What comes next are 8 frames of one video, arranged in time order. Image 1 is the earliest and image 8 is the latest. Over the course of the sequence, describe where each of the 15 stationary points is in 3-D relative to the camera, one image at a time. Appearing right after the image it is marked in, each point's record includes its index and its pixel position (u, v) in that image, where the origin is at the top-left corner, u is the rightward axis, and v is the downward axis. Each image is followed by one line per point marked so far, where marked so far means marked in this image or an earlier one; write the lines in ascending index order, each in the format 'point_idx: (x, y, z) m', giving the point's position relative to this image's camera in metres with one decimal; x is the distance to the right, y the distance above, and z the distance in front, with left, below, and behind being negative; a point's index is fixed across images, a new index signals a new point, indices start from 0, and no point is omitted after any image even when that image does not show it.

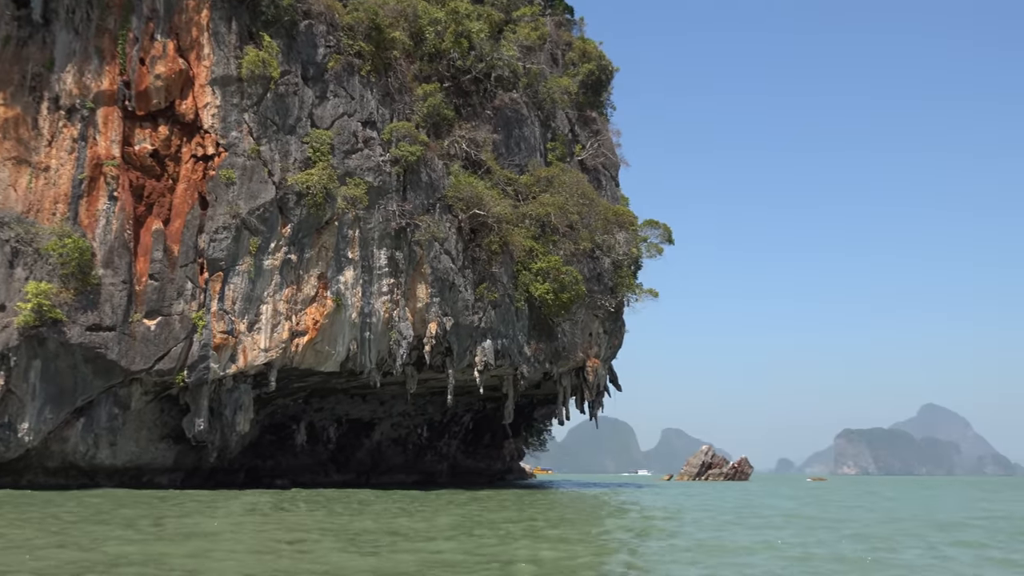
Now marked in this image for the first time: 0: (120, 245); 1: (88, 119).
0: (-7.6, +0.8, +17.6) m
1: (-8.5, +3.3, +18.2) m
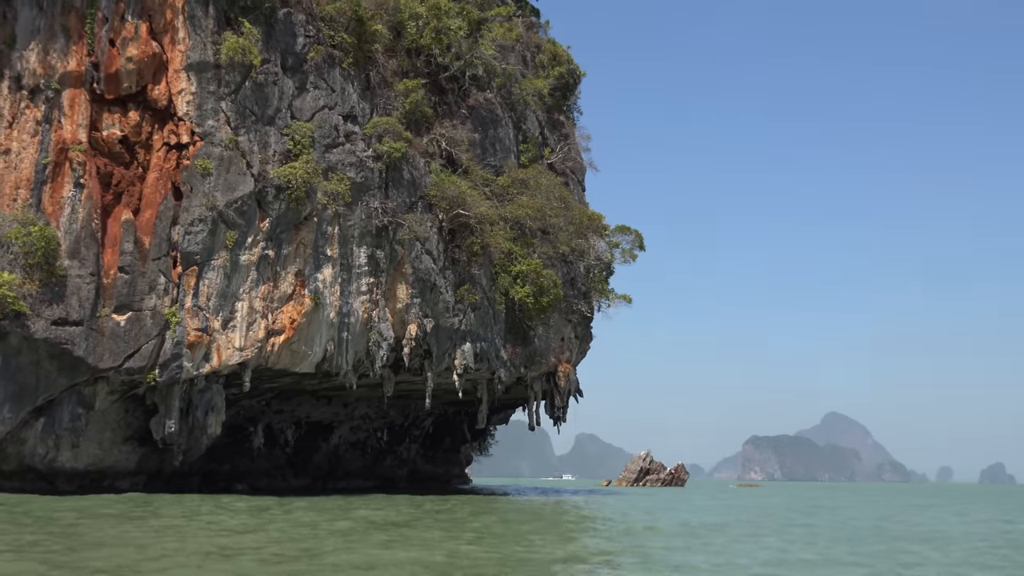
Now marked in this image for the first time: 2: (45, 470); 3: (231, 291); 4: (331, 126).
0: (-7.7, +0.9, +16.6) m
1: (-8.6, +3.5, +17.1) m
2: (-8.5, -3.3, +16.8) m
3: (-5.3, -0.1, +17.3) m
4: (-3.7, +3.3, +18.6) m
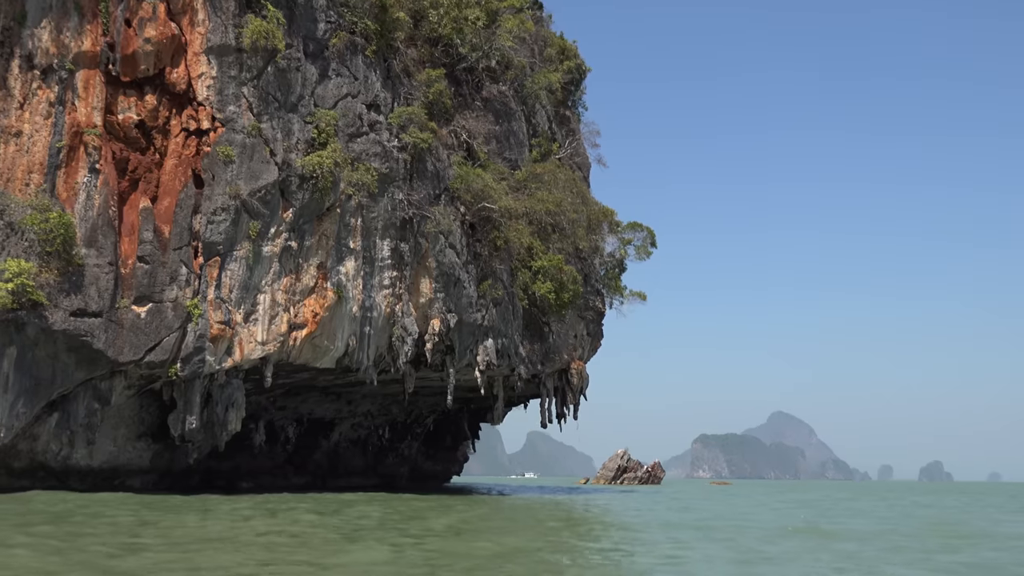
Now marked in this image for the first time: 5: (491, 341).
0: (-7.1, +1.1, +15.9) m
1: (-8.0, +3.7, +16.4) m
2: (-8.0, -3.2, +16.1) m
3: (-4.7, +0.1, +16.7) m
4: (-3.1, +3.4, +18.1) m
5: (-0.4, -1.1, +19.6) m
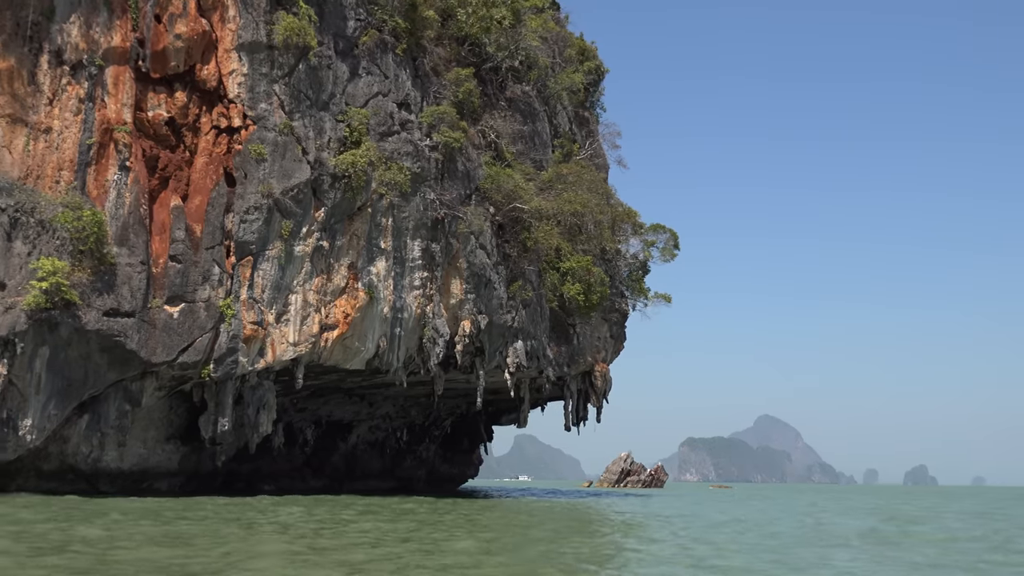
0: (-6.4, +1.1, +15.6) m
1: (-7.3, +3.7, +16.1) m
2: (-7.3, -3.1, +15.8) m
3: (-4.1, +0.1, +16.5) m
4: (-2.5, +3.4, +17.9) m
5: (+0.2, -1.2, +19.4) m
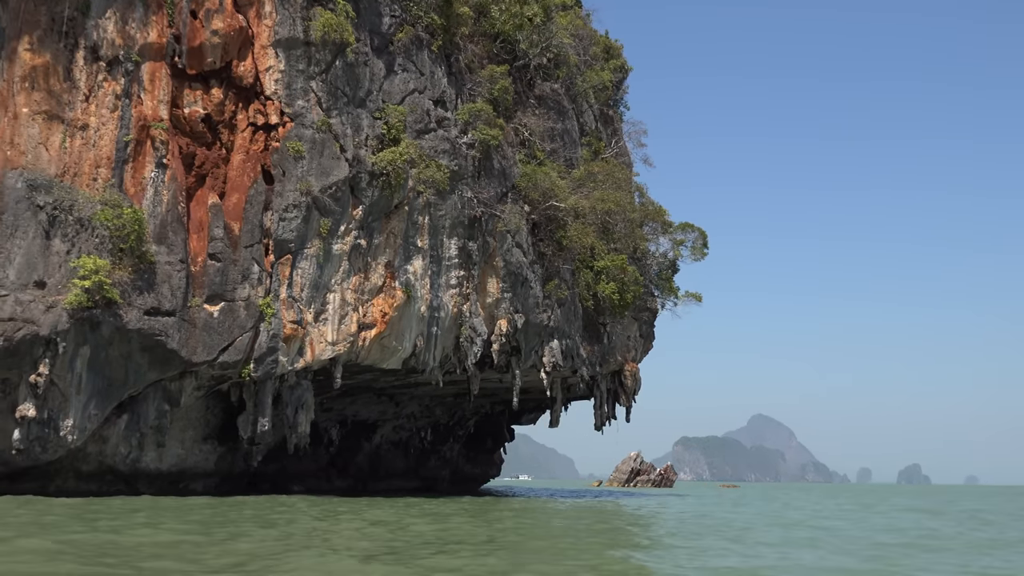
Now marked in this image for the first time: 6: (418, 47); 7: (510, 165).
0: (-5.7, +1.2, +15.4) m
1: (-6.6, +3.7, +15.9) m
2: (-6.6, -3.1, +15.6) m
3: (-3.4, +0.1, +16.3) m
4: (-1.7, +3.4, +17.8) m
5: (+0.9, -1.1, +19.3) m
6: (-1.9, +4.8, +18.3) m
7: (-0.1, +2.5, +18.9) m
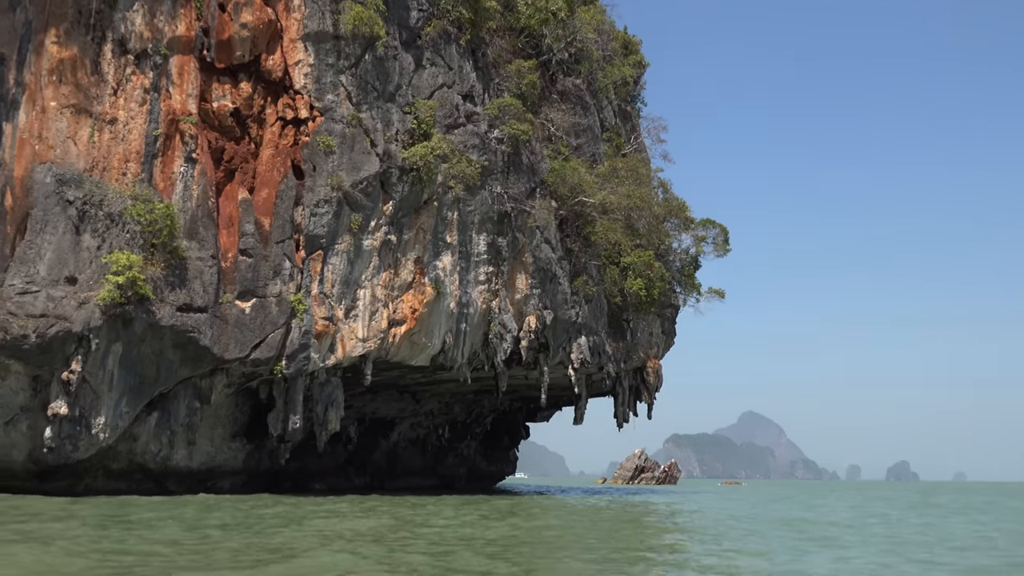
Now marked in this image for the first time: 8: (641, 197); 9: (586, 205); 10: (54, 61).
0: (-5.1, +1.2, +15.2) m
1: (-6.0, +3.8, +15.7) m
2: (-6.0, -3.1, +15.4) m
3: (-2.8, +0.2, +16.2) m
4: (-1.2, +3.5, +17.6) m
5: (+1.5, -1.1, +19.2) m
6: (-1.3, +4.9, +18.2) m
7: (+0.5, +2.6, +18.8) m
8: (+2.8, +2.0, +19.9) m
9: (+1.5, +1.7, +19.3) m
10: (-7.5, +3.7, +15.1) m
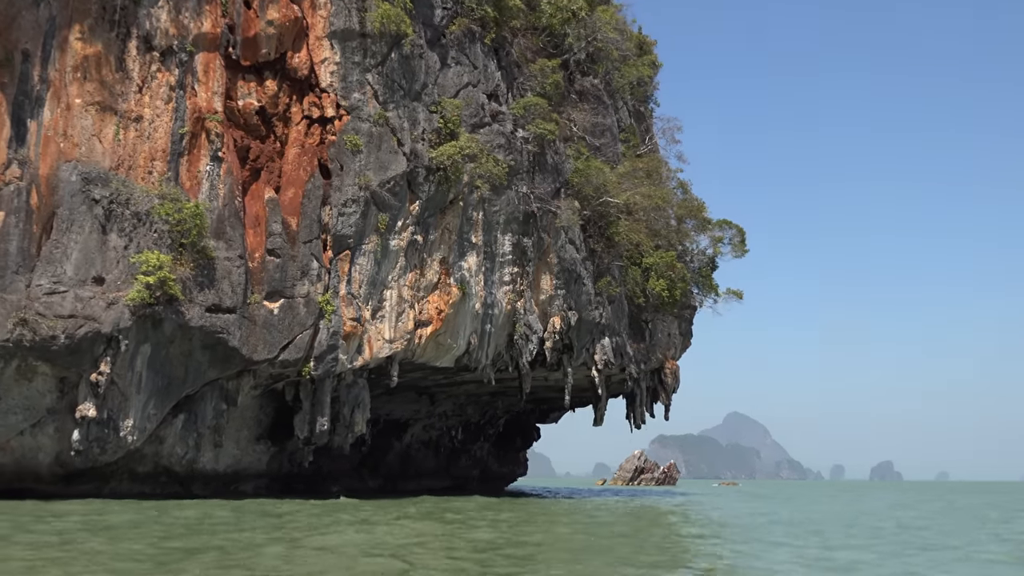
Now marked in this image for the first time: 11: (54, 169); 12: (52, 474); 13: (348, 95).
0: (-4.6, +1.2, +15.1) m
1: (-5.5, +3.8, +15.5) m
2: (-5.5, -3.1, +15.2) m
3: (-2.3, +0.2, +16.0) m
4: (-0.7, +3.5, +17.5) m
5: (+1.9, -1.1, +19.1) m
6: (-0.9, +4.9, +18.0) m
7: (+0.9, +2.6, +18.7) m
8: (+3.2, +2.0, +19.8) m
9: (+2.0, +1.7, +19.2) m
10: (-7.0, +3.7, +14.9) m
11: (-7.1, +1.8, +14.2) m
12: (-7.1, -2.9, +14.1) m
13: (-2.9, +3.4, +16.2) m
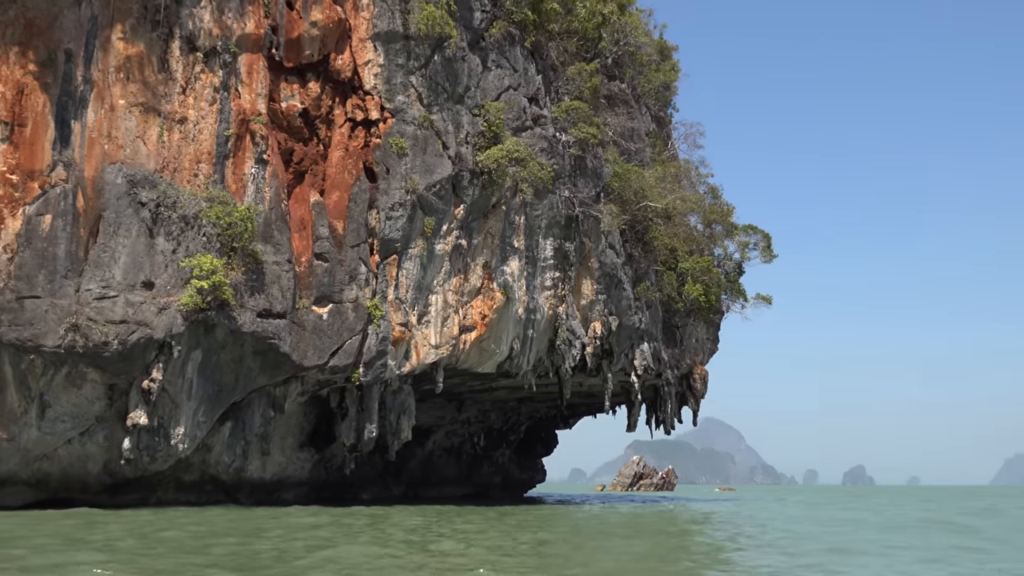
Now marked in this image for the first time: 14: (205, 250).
0: (-3.8, +1.1, +14.8) m
1: (-4.7, +3.7, +15.3) m
2: (-4.7, -3.1, +14.9) m
3: (-1.5, +0.1, +15.8) m
4: (+0.1, +3.4, +17.3) m
5: (+2.7, -1.2, +19.0) m
6: (-0.1, +4.8, +17.9) m
7: (+1.7, +2.5, +18.6) m
8: (+4.0, +1.9, +19.8) m
9: (+2.7, +1.6, +19.1) m
10: (-6.2, +3.7, +14.6) m
11: (-6.2, +1.8, +13.9) m
12: (-6.2, -3.0, +13.8) m
13: (-2.1, +3.3, +16.0) m
14: (-4.7, +0.6, +14.0) m
